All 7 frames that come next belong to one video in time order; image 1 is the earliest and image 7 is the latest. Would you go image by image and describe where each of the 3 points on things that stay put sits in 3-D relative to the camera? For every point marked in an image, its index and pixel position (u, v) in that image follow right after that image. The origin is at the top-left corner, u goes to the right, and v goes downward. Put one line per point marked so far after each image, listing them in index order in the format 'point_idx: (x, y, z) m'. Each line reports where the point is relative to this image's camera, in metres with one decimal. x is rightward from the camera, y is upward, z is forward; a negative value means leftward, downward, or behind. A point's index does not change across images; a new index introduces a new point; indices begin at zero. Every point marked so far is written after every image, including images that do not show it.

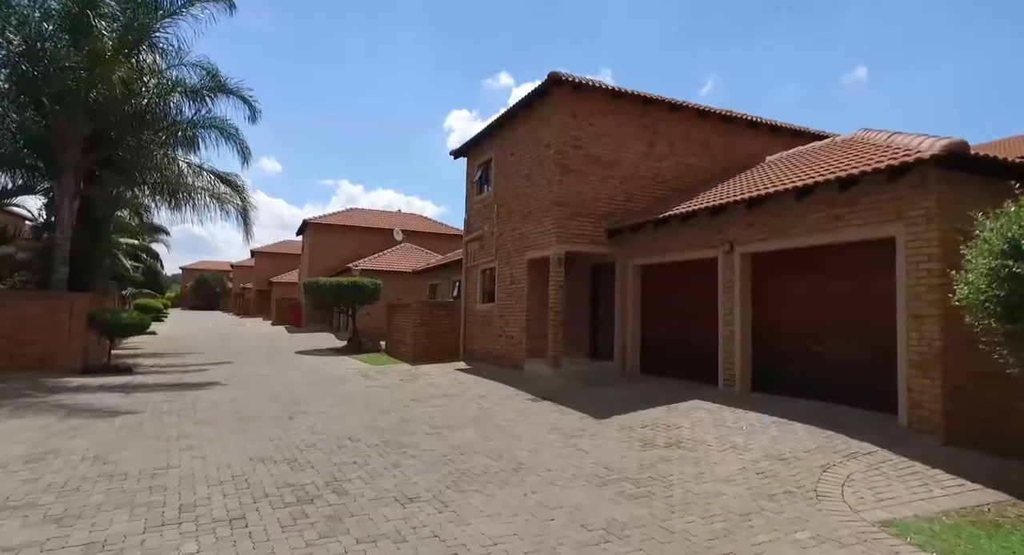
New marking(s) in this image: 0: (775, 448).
0: (+3.1, -2.0, +6.7) m
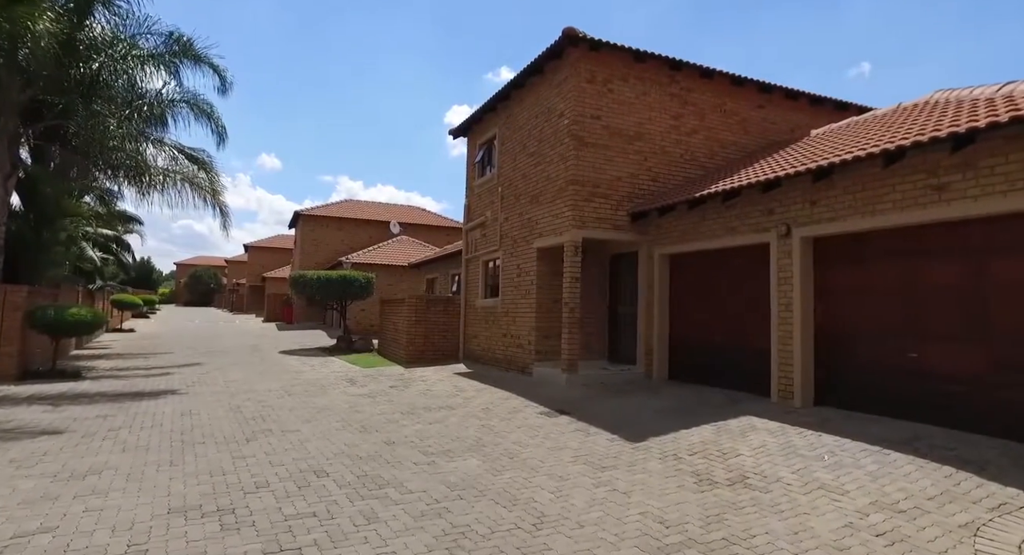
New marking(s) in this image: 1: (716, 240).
0: (+3.2, -1.9, +5.0) m
1: (+3.4, +0.6, +9.6) m
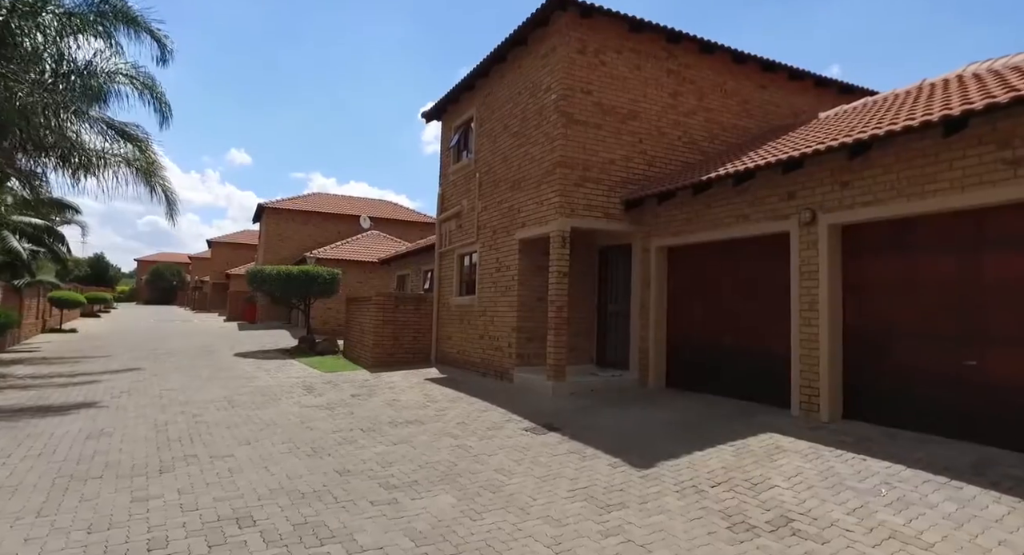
0: (+3.1, -1.8, +3.9) m
1: (+3.1, +0.7, +8.4) m
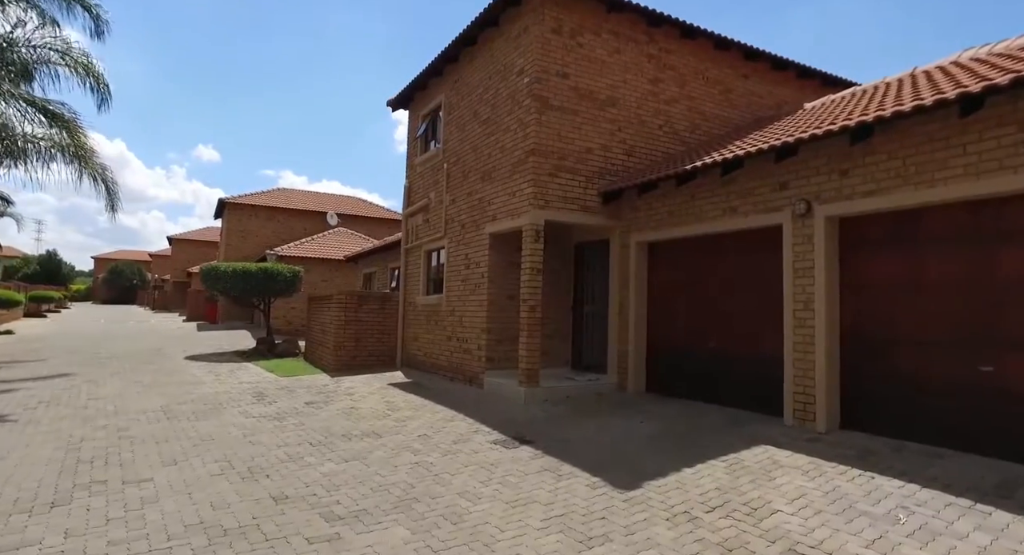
0: (+2.9, -1.7, +3.3) m
1: (+2.7, +0.7, +7.8) m
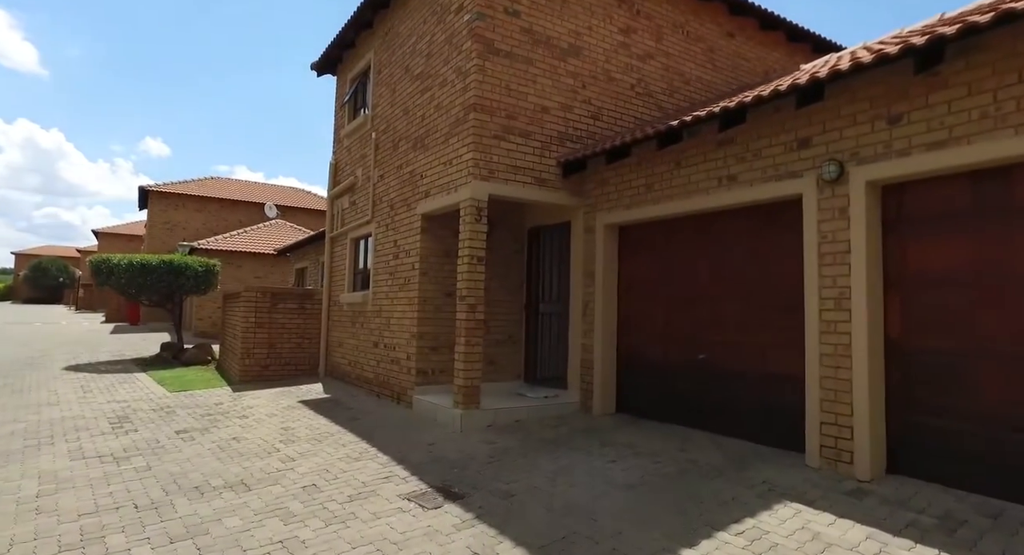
0: (+2.5, -1.6, +1.5) m
1: (+2.0, +0.8, +6.0) m
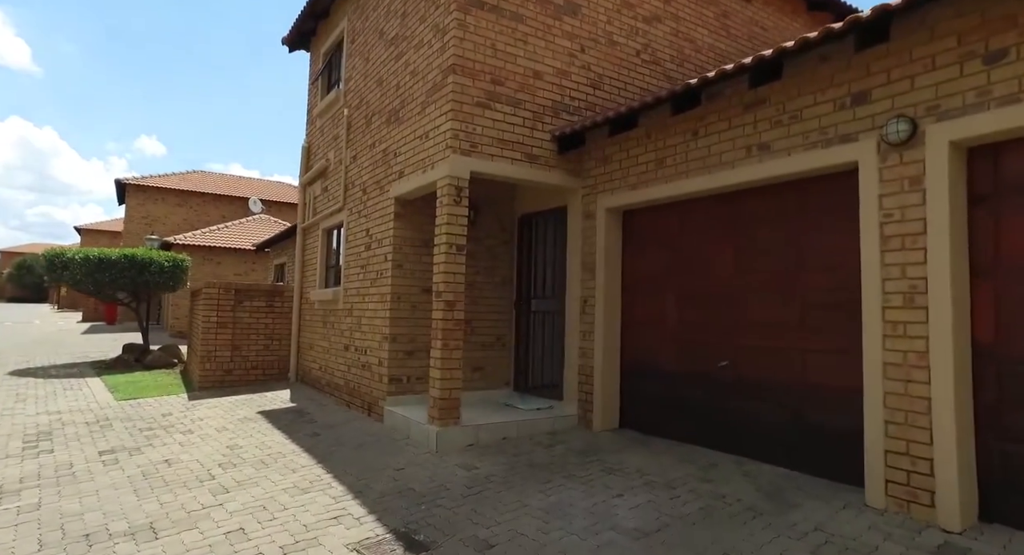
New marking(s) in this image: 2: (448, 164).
0: (+2.4, -1.6, +0.4) m
1: (+1.8, +0.9, +5.0) m
2: (-0.6, +1.2, +5.9) m
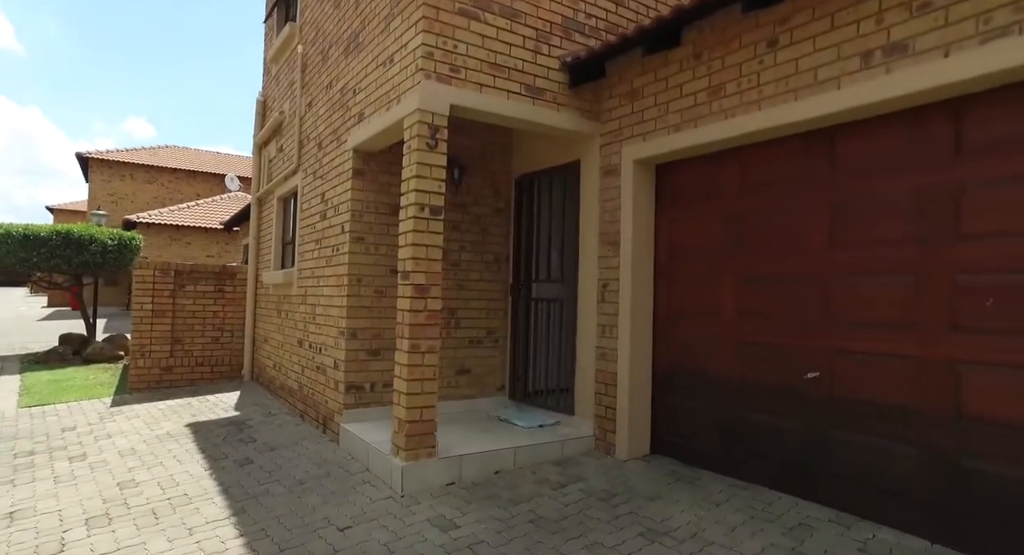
0: (+2.4, -1.5, -1.2) m
1: (+1.8, +1.1, +3.3) m
2: (-0.7, +1.3, +4.2) m
